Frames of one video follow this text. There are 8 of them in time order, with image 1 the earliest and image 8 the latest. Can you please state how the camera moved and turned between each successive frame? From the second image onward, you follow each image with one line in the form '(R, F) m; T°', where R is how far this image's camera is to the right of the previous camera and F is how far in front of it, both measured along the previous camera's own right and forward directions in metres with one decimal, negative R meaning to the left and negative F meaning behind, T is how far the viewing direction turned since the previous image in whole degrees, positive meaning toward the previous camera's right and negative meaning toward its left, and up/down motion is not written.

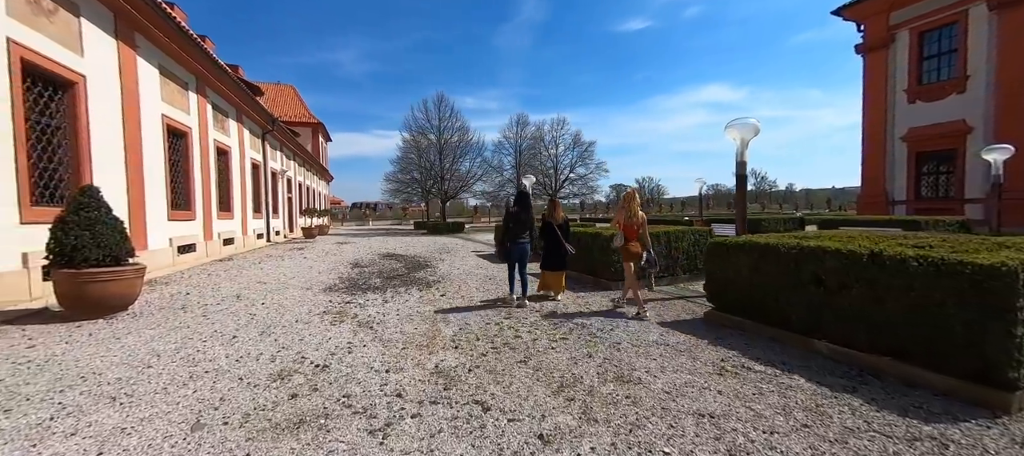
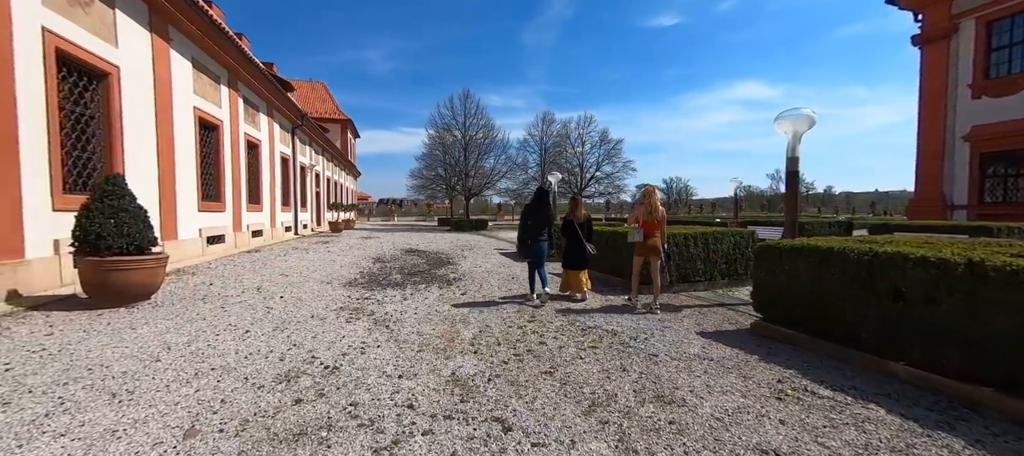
(0.0, +0.3) m; -3°
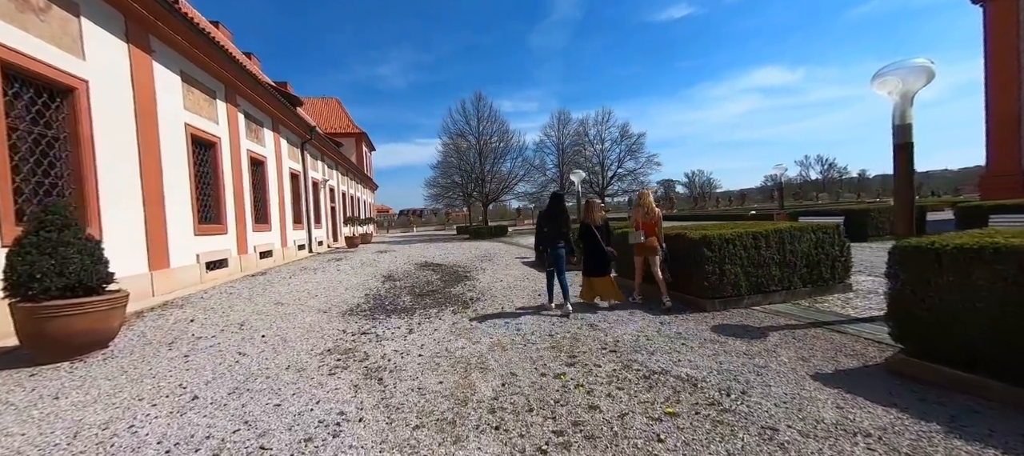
(0.0, +1.1) m; -3°
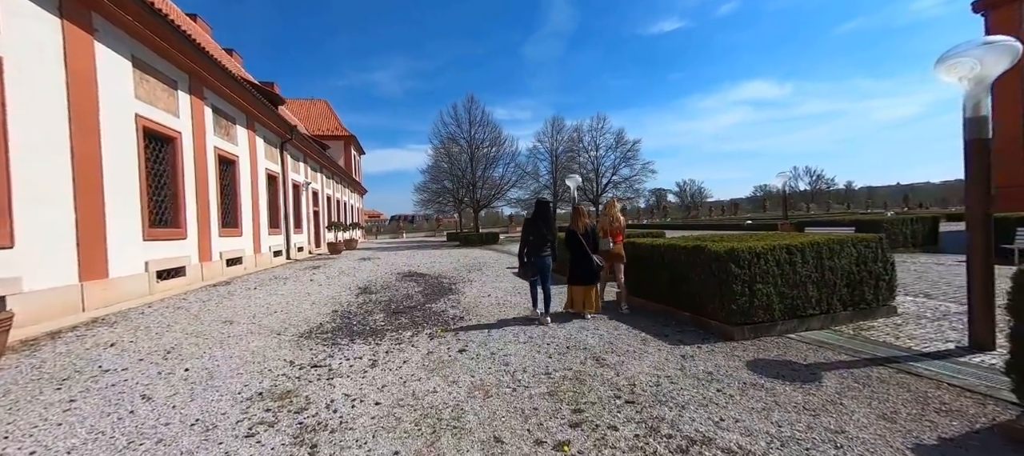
(0.0, +0.9) m; +1°
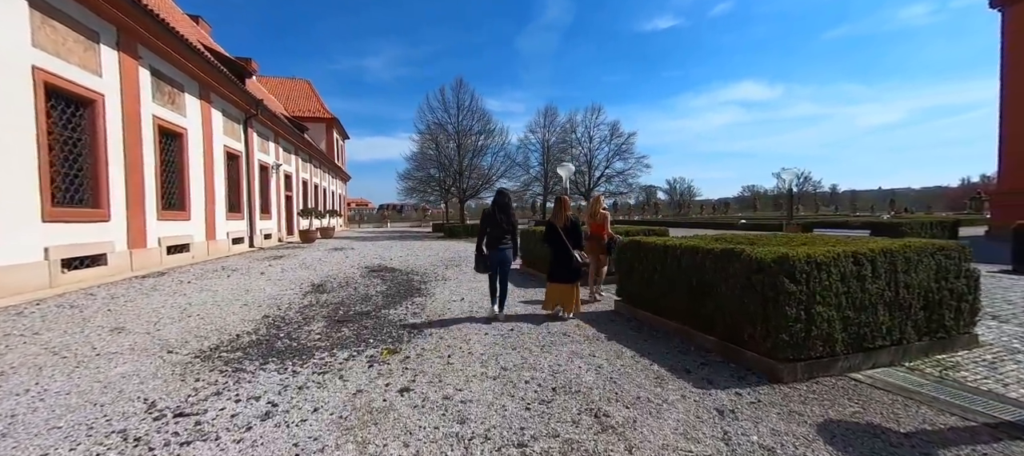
(+0.2, +1.2) m; +1°
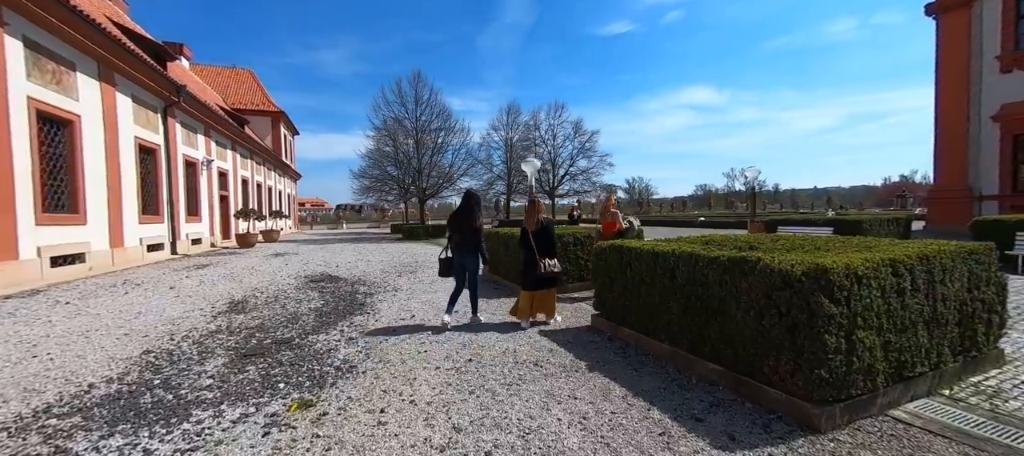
(+0.1, +0.9) m; +5°
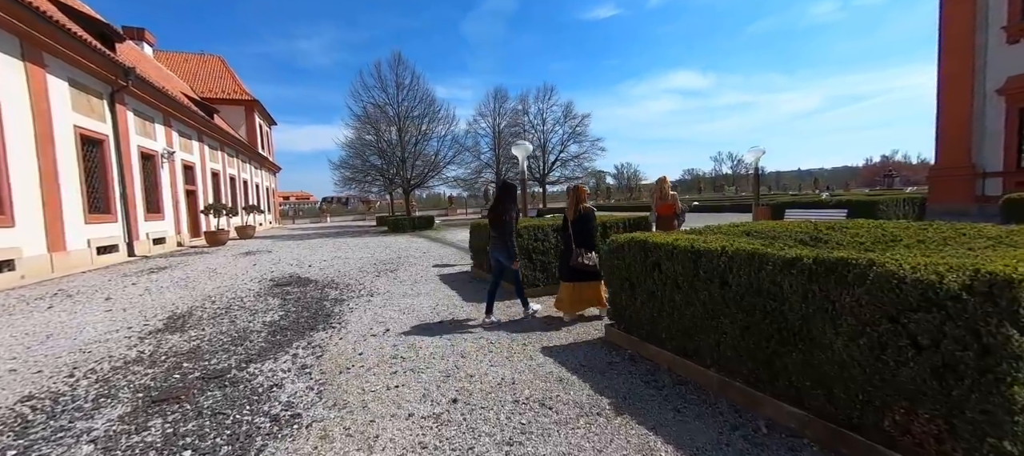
(0.0, +0.9) m; +1°
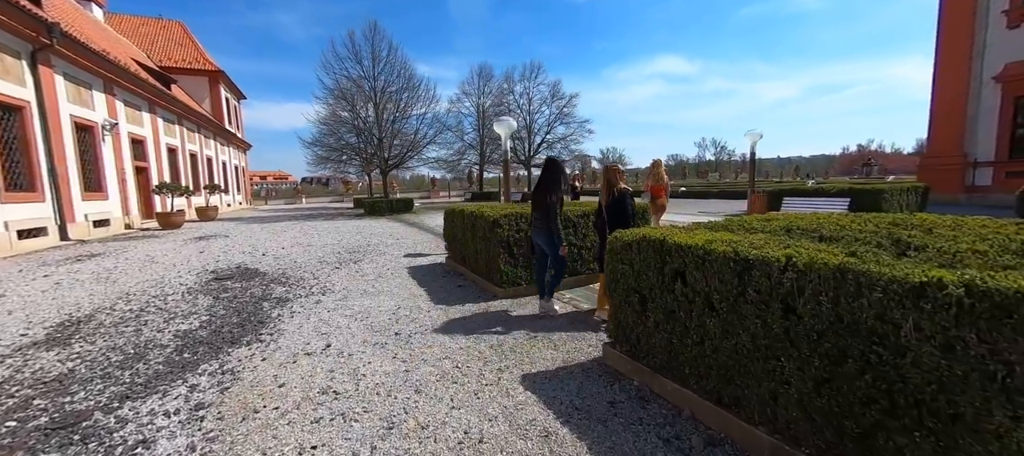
(+0.1, +0.9) m; +2°
